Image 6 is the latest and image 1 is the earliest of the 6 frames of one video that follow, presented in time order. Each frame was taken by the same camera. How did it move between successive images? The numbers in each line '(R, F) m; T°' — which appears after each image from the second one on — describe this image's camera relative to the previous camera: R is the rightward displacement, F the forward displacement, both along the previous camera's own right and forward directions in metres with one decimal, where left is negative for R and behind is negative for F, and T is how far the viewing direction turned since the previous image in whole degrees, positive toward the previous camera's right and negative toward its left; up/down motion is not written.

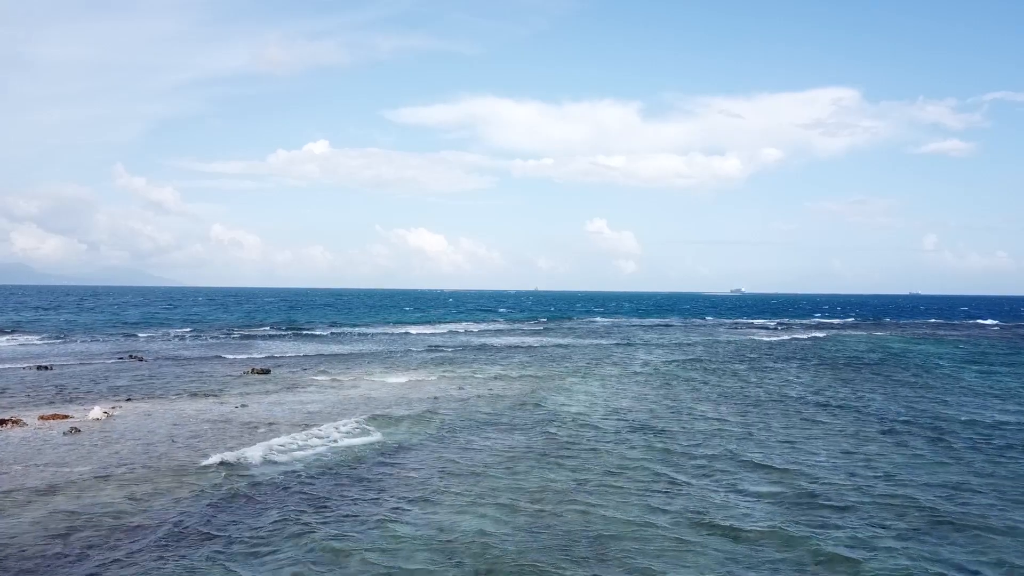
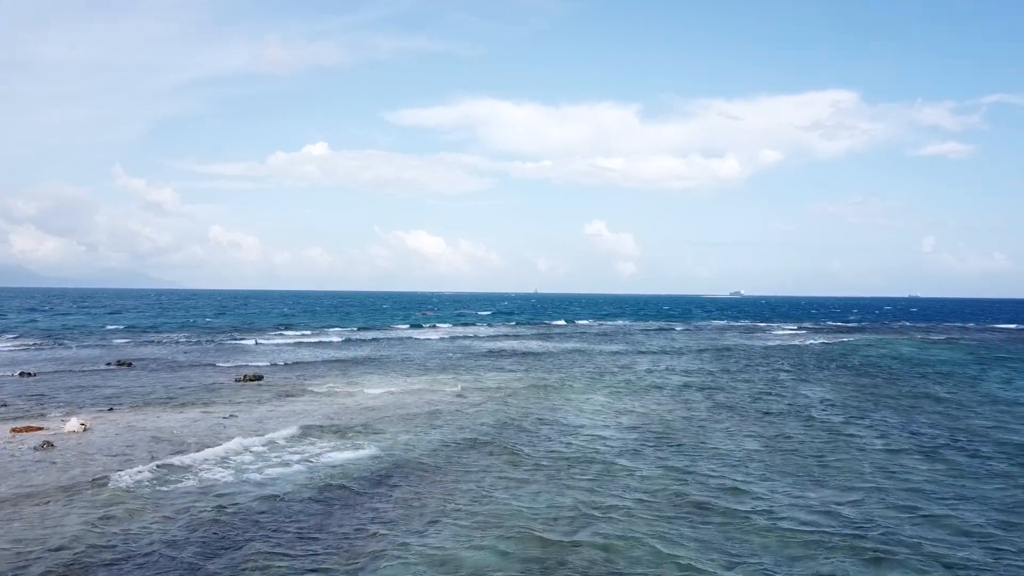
(-2.7, +10.4) m; 0°
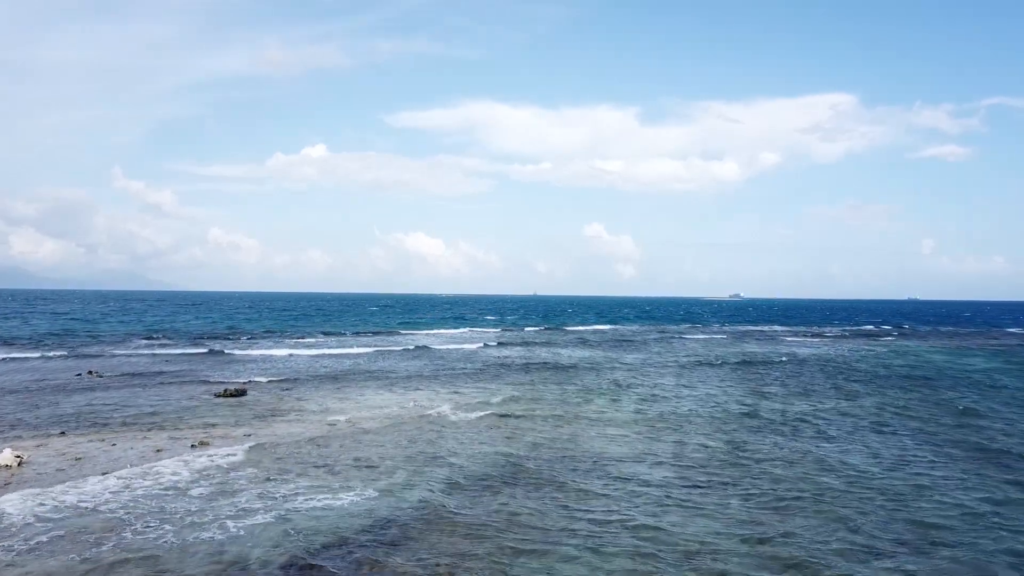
(+1.6, -7.3) m; 0°
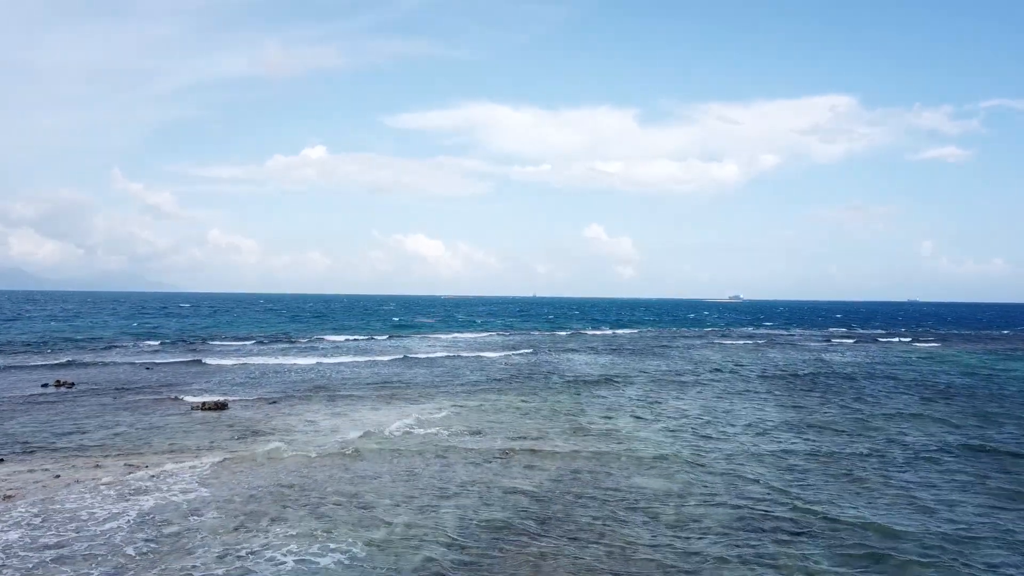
(+0.9, -4.2) m; 0°
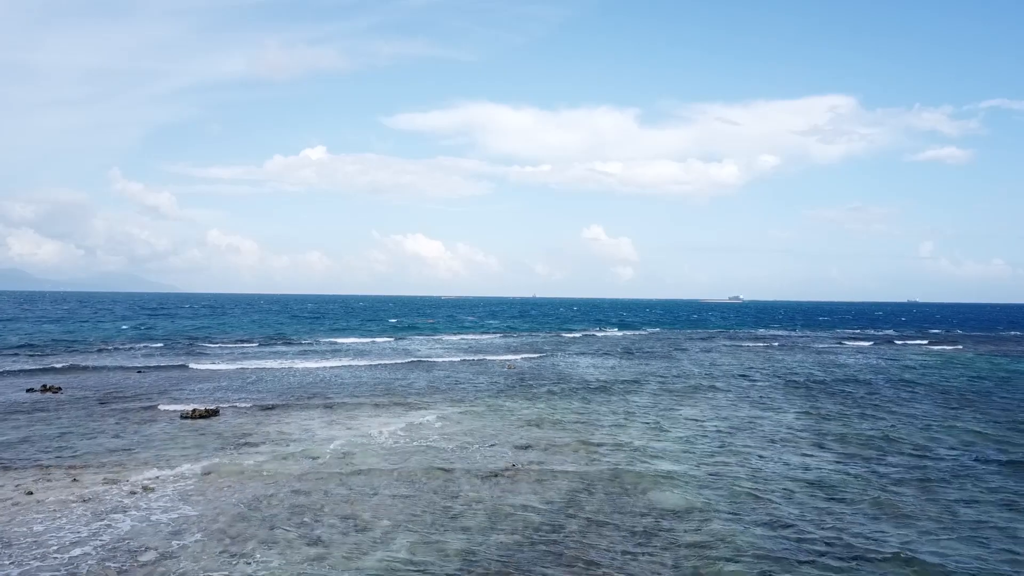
(+0.1, -2.3) m; 0°
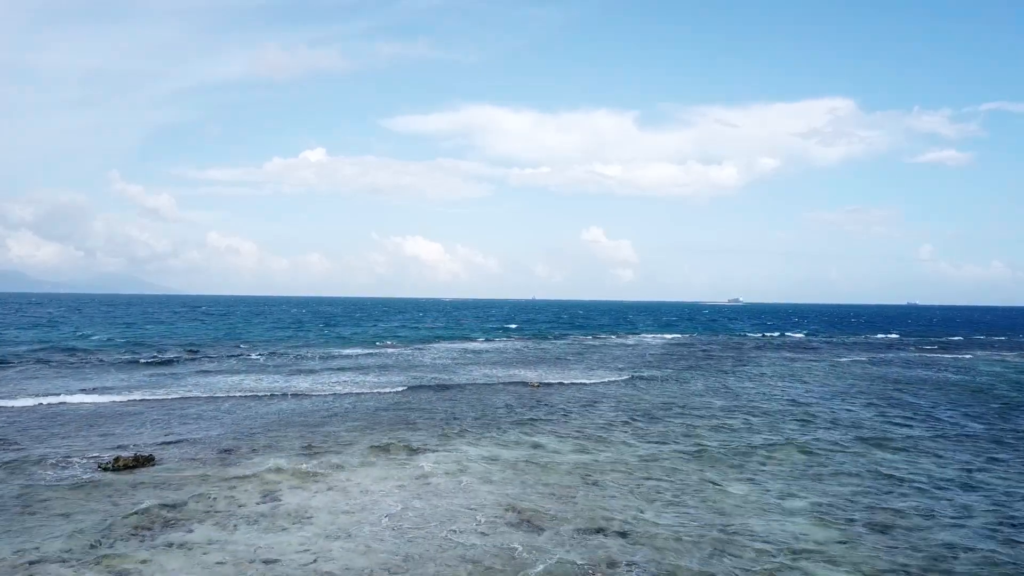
(+0.6, -2.0) m; 0°
